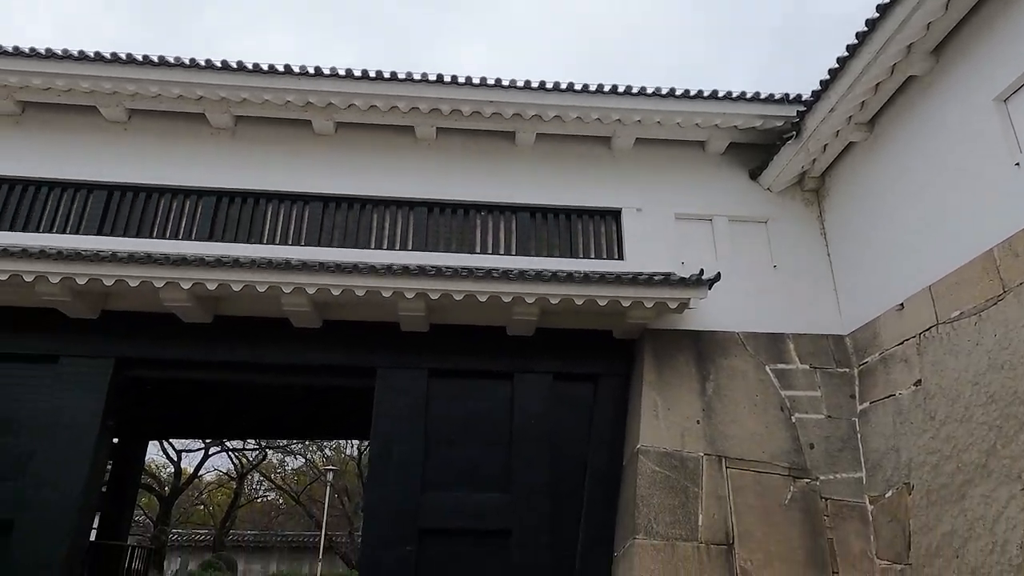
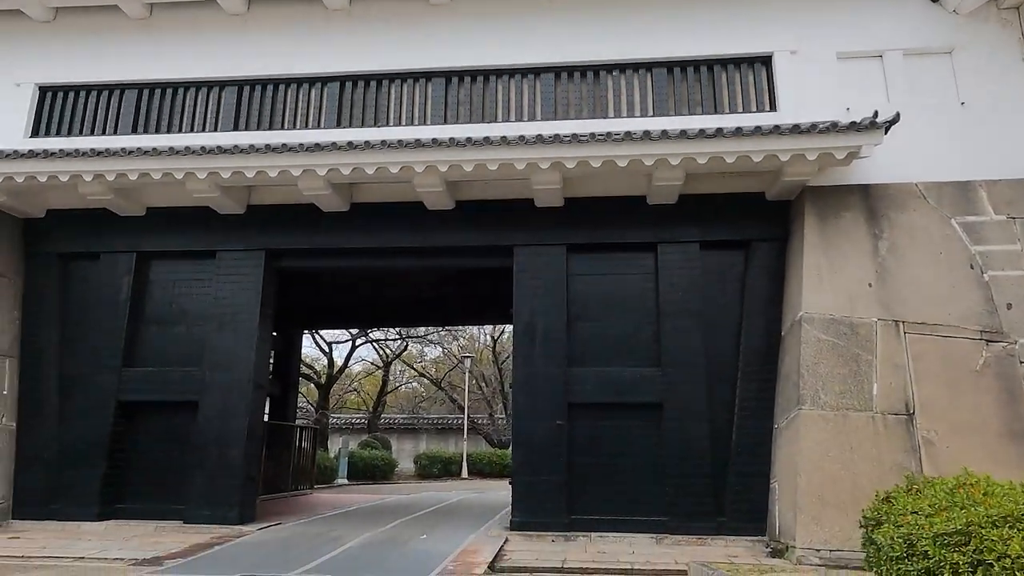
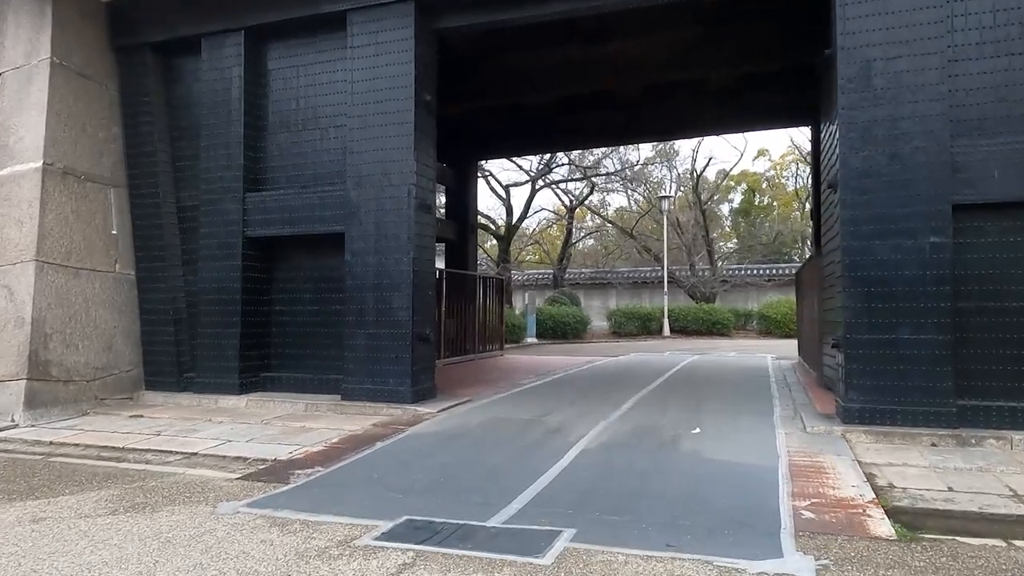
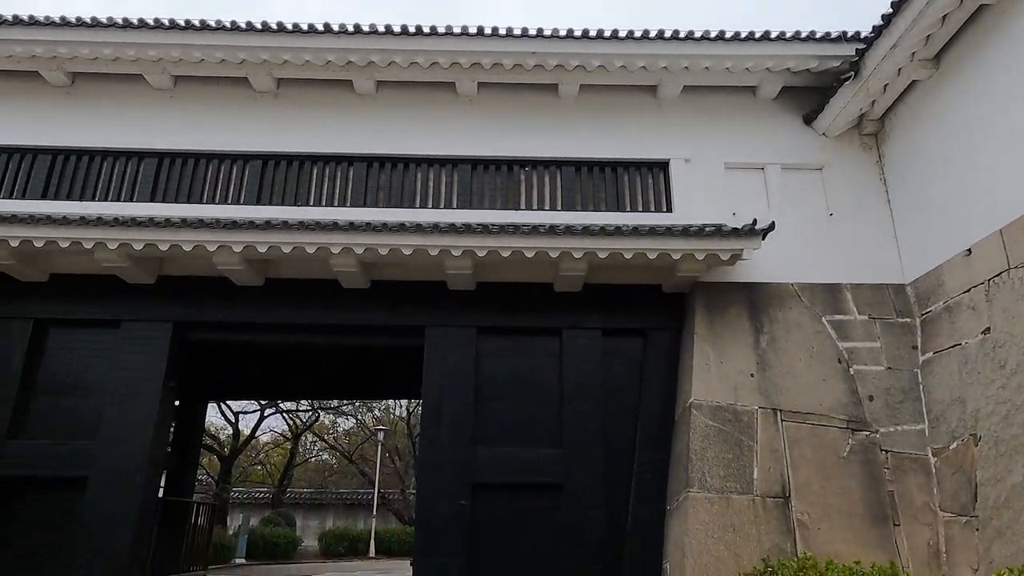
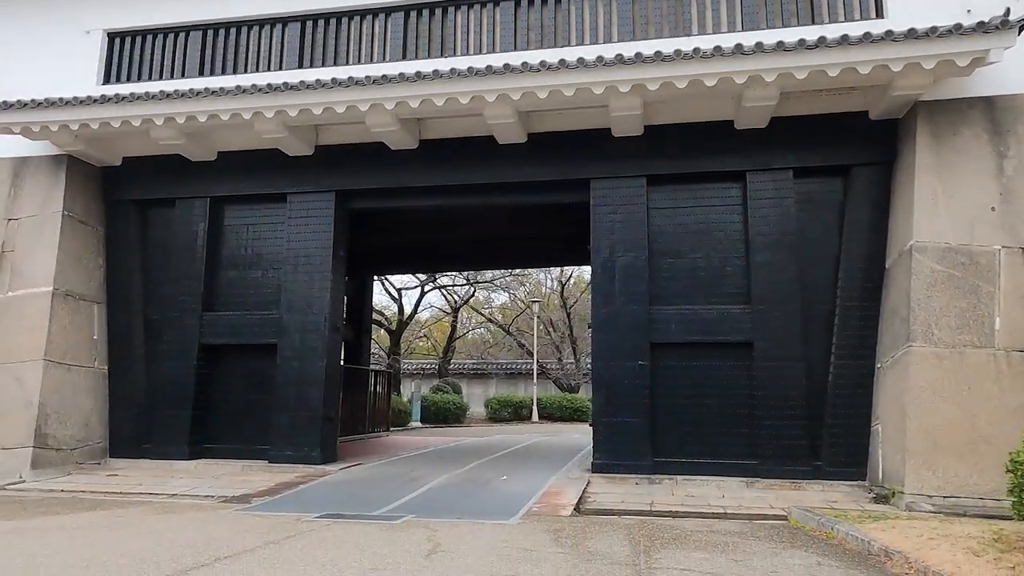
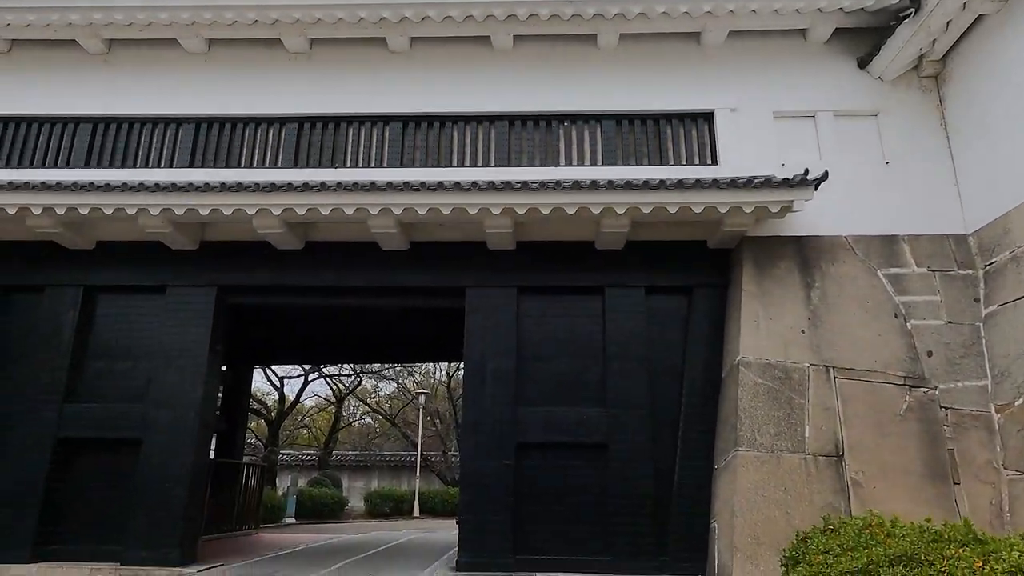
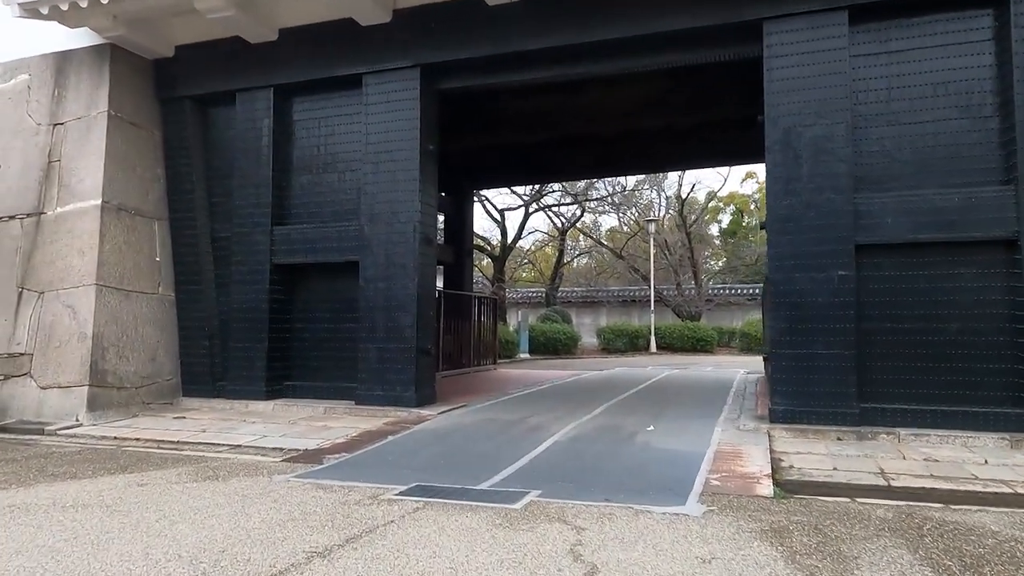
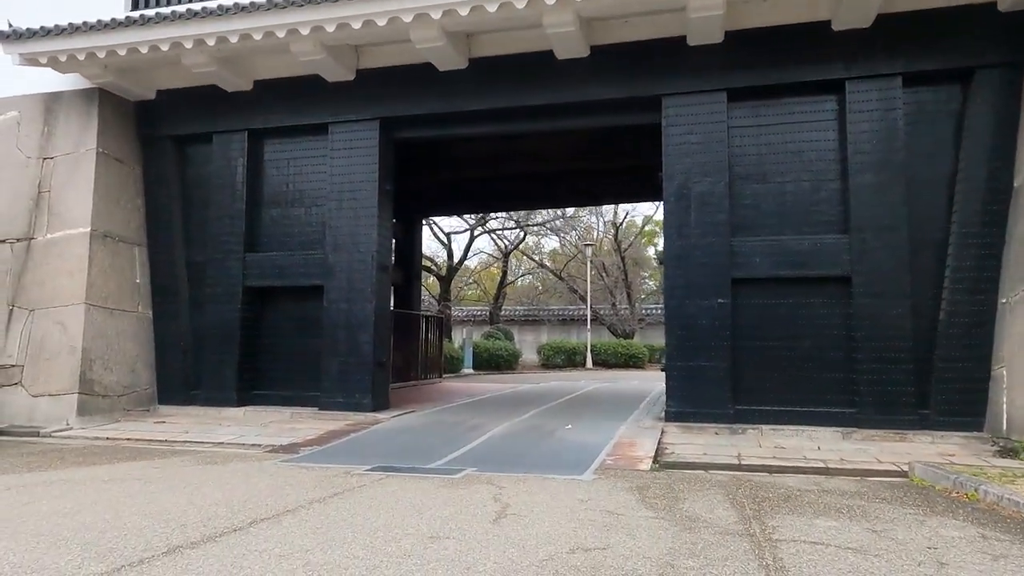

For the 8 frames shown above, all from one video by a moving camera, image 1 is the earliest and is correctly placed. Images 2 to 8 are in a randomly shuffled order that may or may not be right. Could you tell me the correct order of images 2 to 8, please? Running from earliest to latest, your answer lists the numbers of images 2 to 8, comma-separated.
4, 6, 2, 5, 8, 7, 3
